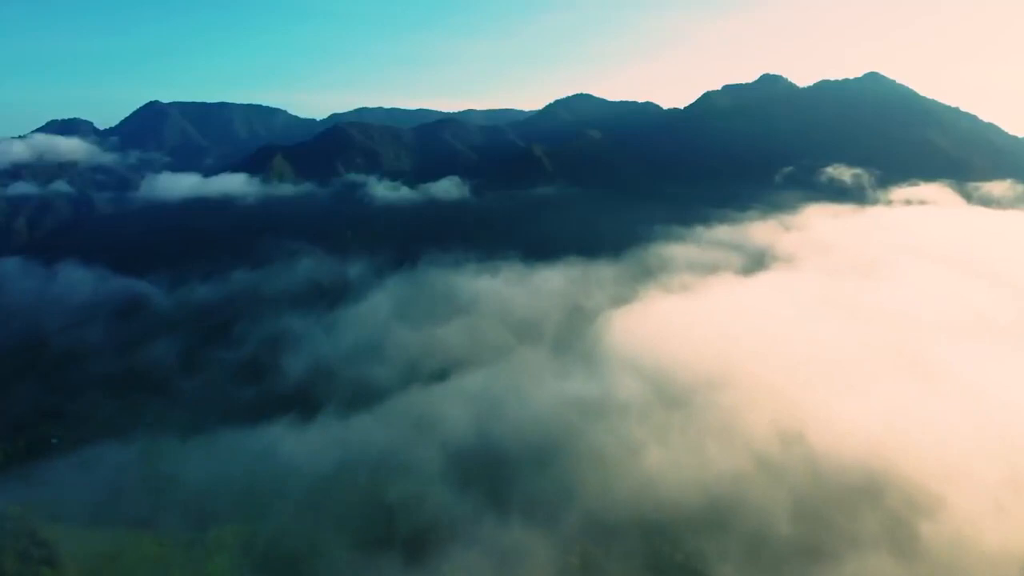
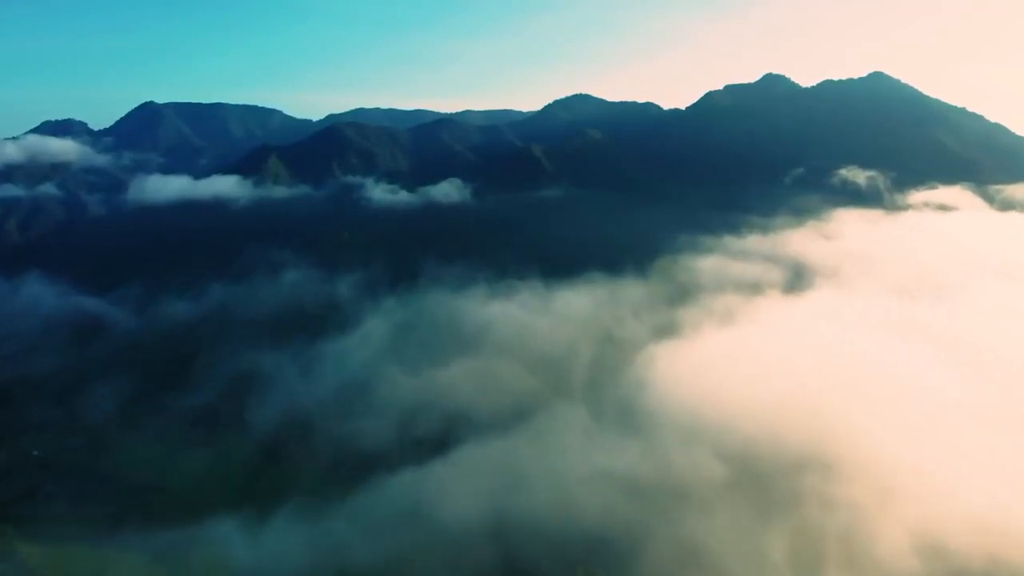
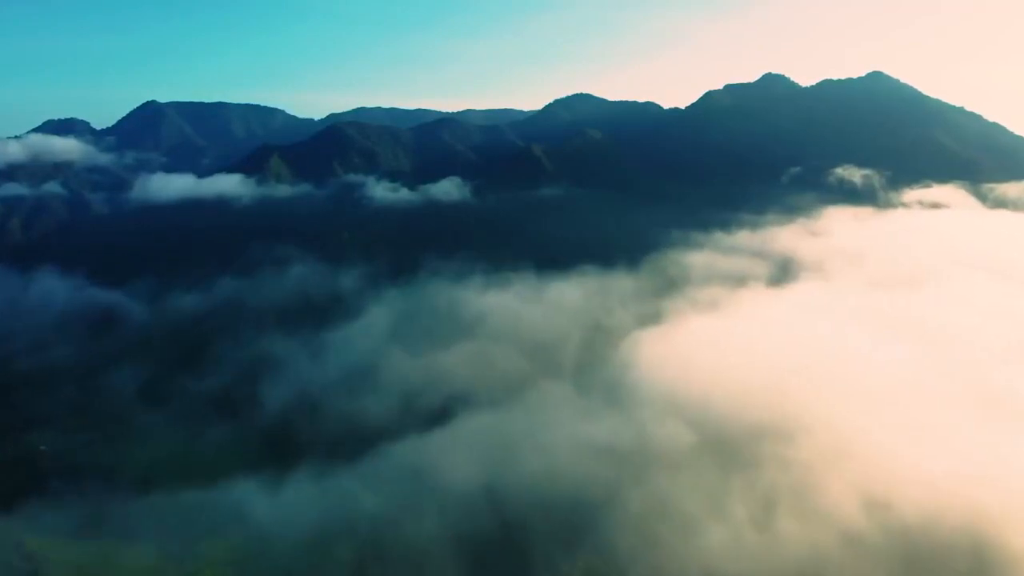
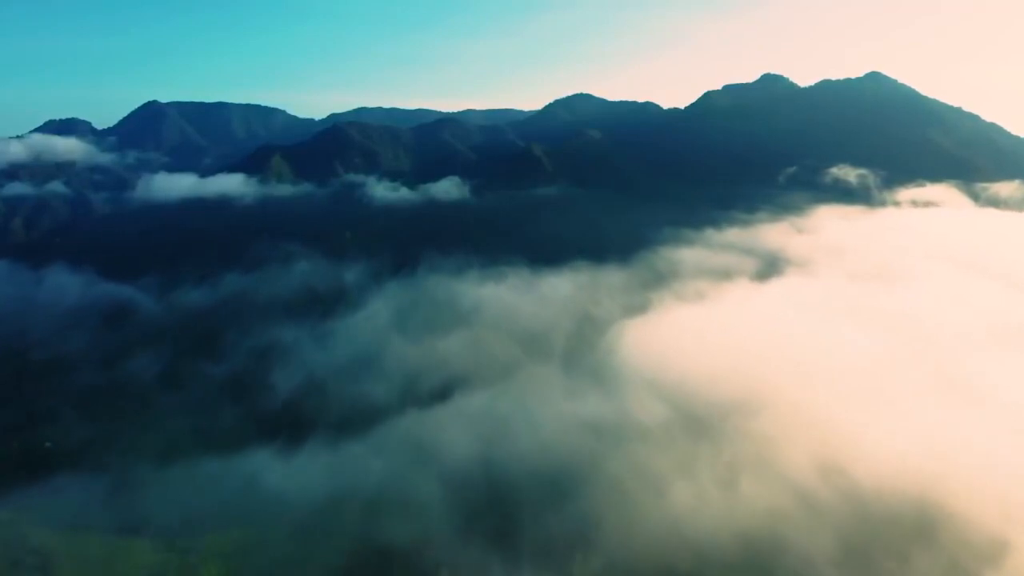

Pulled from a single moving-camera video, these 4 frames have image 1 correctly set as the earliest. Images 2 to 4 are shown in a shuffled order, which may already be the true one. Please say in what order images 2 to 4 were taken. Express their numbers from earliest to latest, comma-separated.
4, 3, 2
